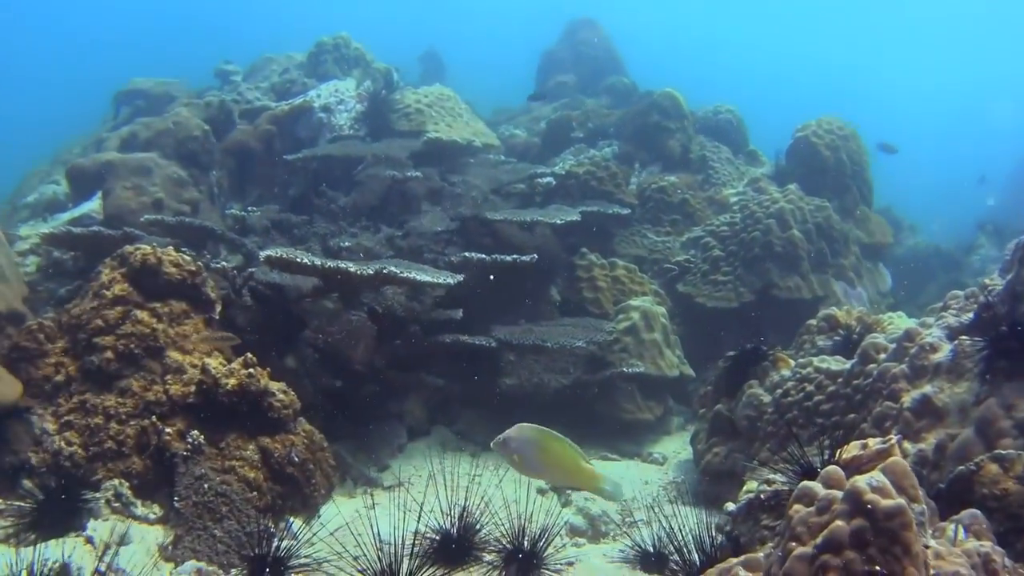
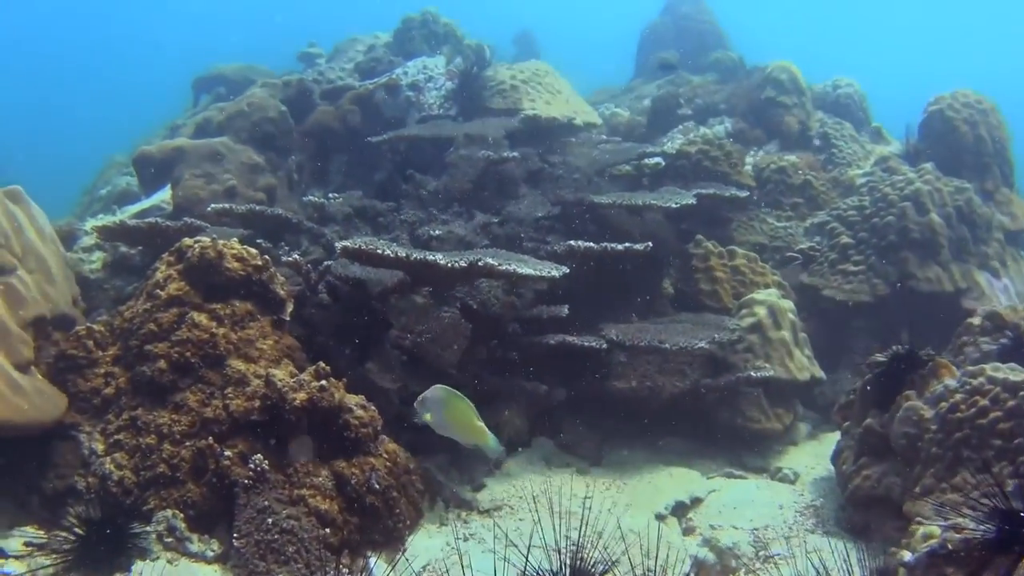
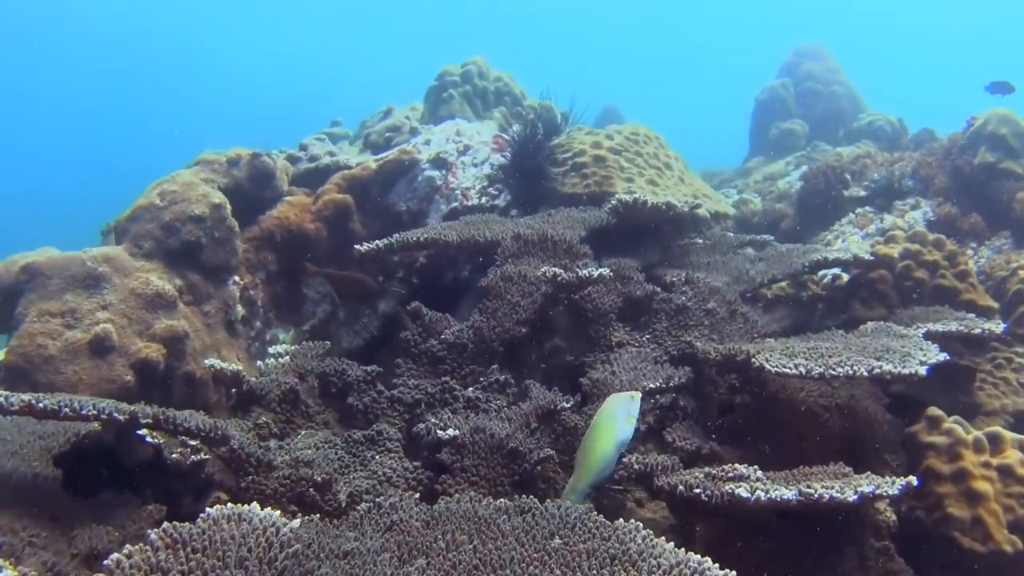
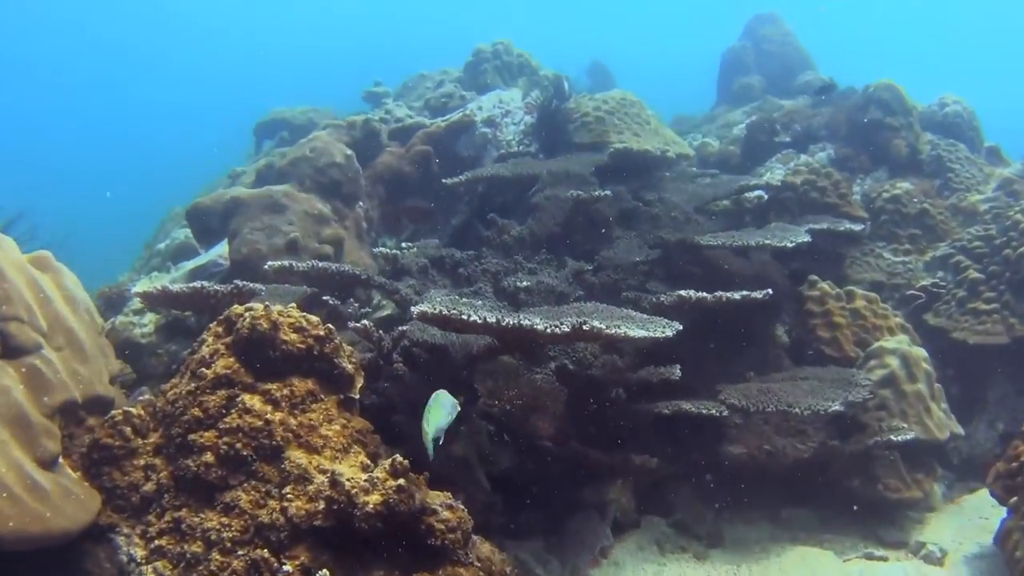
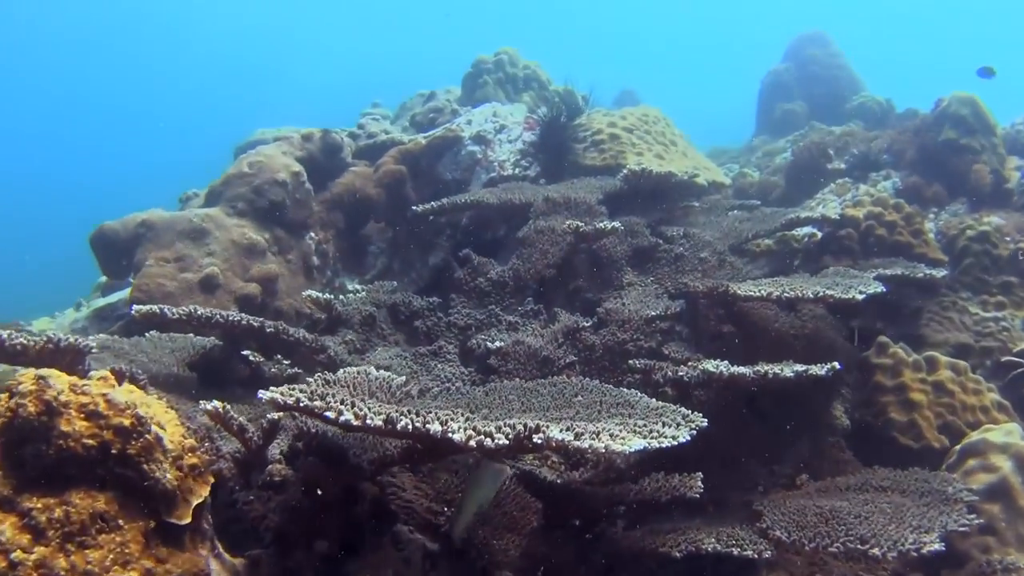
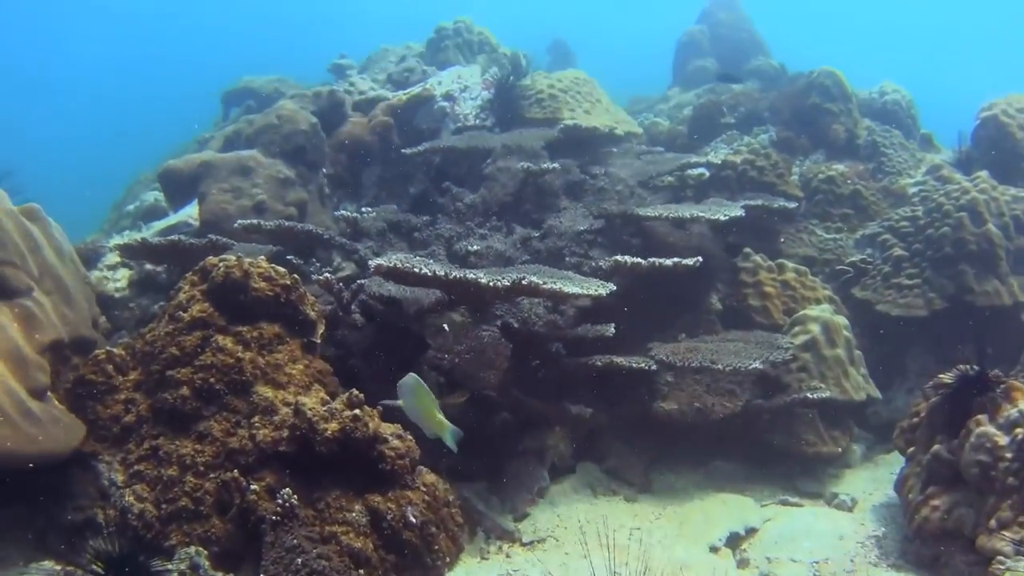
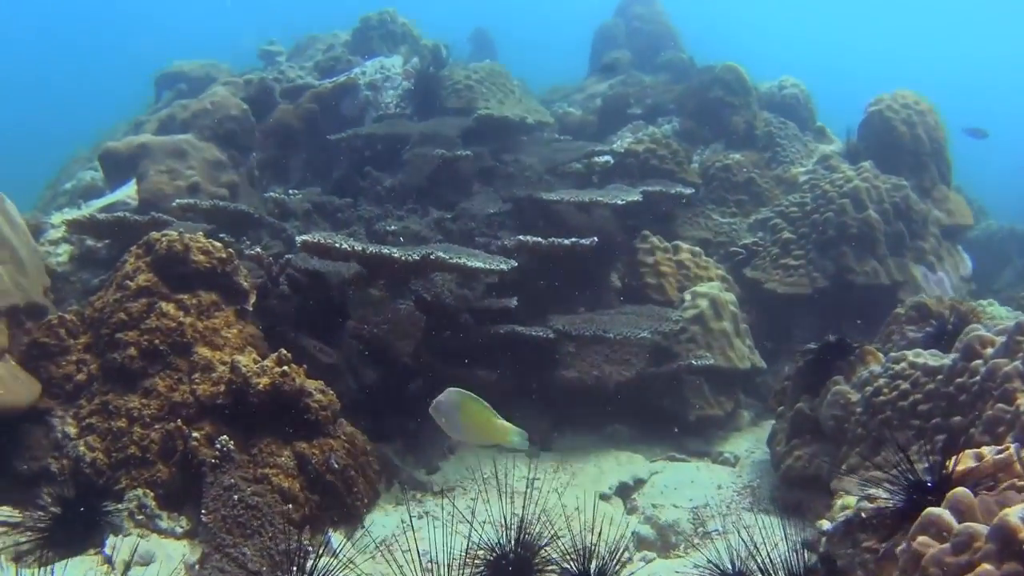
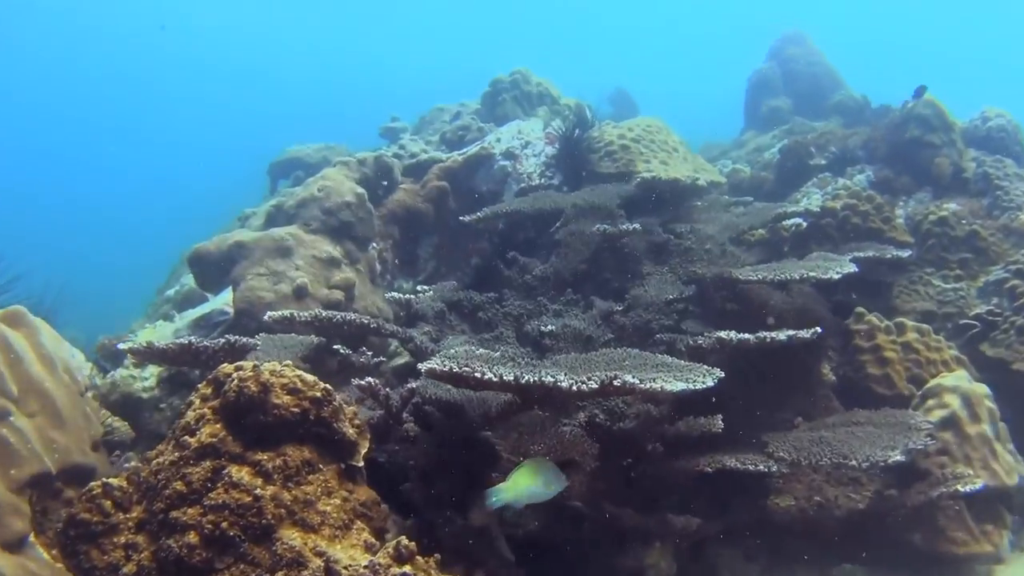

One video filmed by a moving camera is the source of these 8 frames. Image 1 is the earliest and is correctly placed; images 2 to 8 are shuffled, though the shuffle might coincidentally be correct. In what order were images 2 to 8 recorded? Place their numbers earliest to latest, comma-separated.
7, 2, 6, 4, 8, 5, 3
